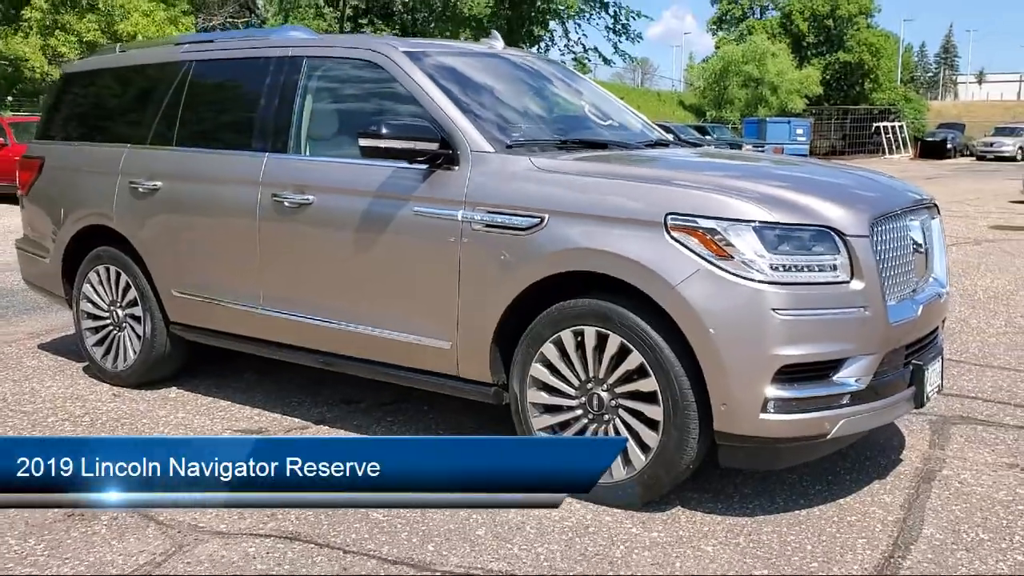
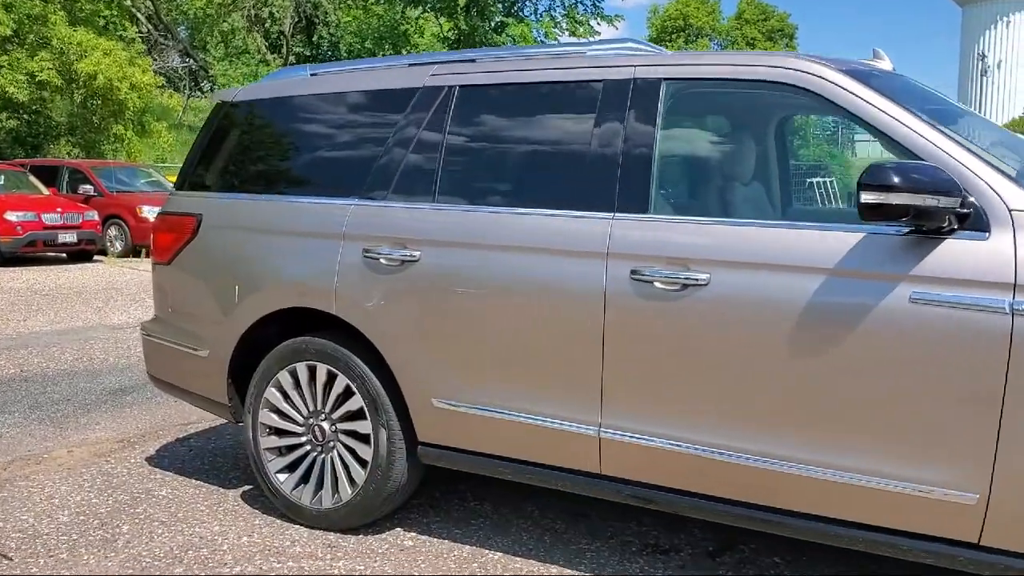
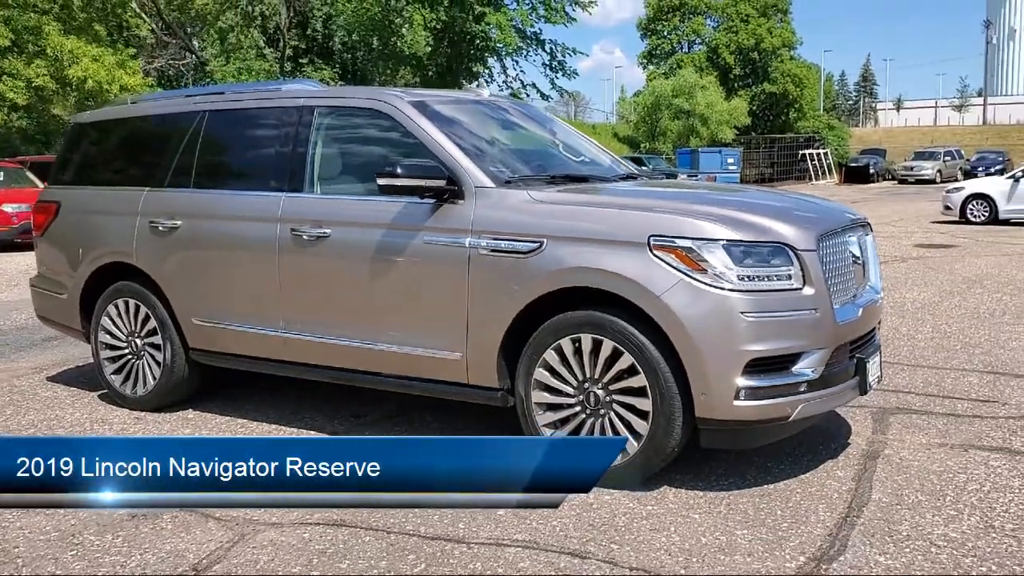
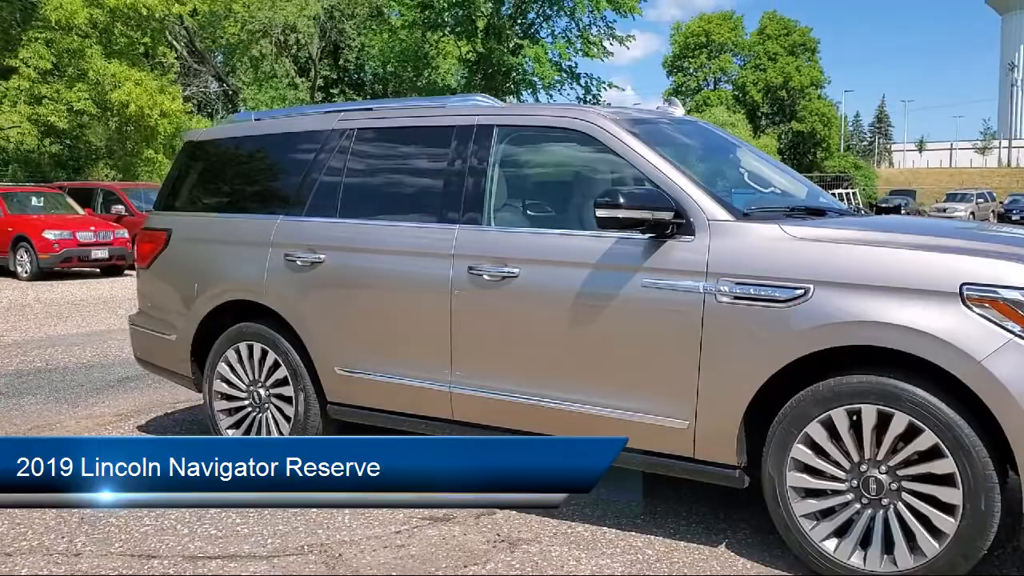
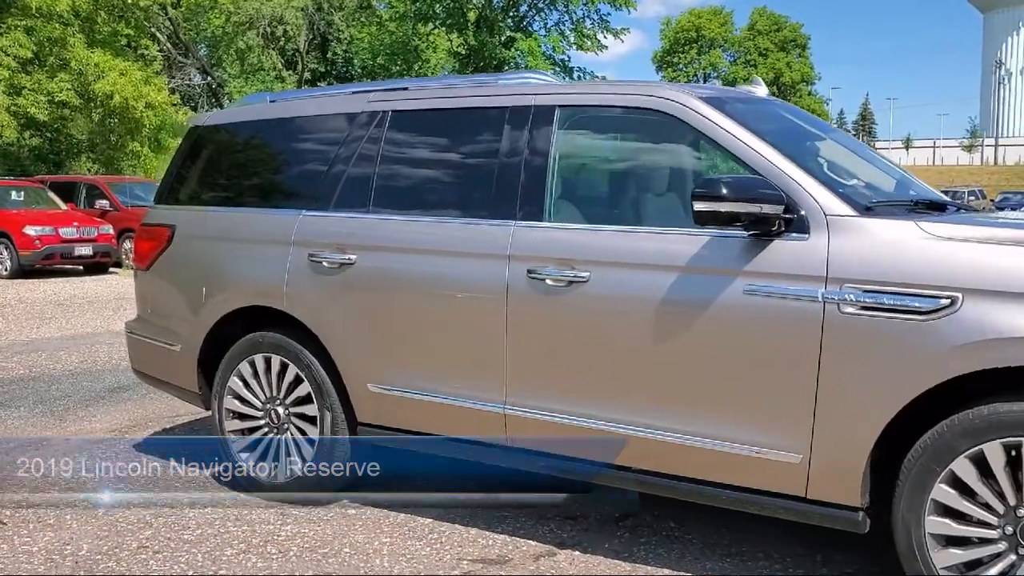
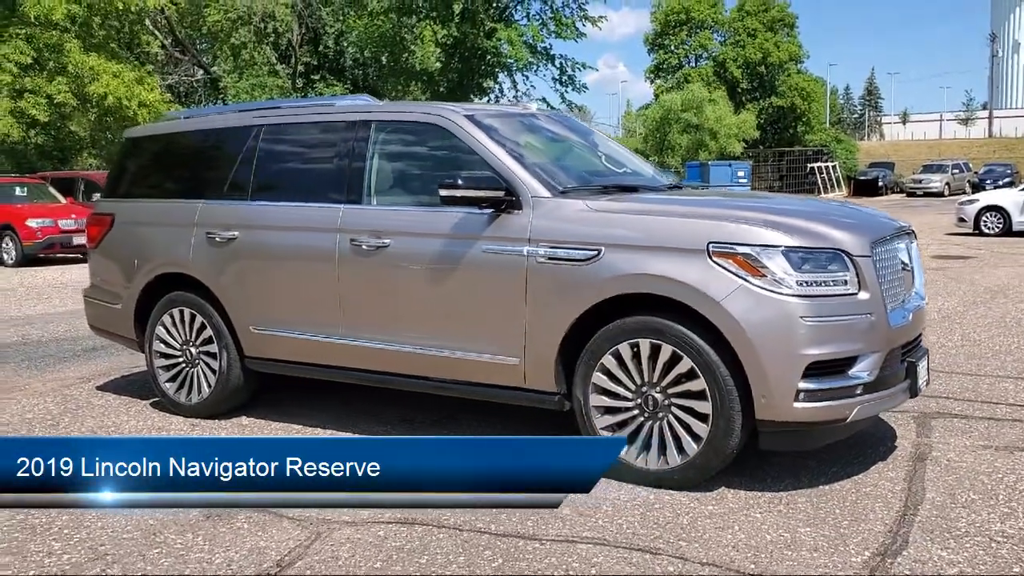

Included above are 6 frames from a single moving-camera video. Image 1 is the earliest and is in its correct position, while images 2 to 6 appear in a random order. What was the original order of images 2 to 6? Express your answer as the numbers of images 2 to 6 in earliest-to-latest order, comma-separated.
3, 6, 4, 5, 2
